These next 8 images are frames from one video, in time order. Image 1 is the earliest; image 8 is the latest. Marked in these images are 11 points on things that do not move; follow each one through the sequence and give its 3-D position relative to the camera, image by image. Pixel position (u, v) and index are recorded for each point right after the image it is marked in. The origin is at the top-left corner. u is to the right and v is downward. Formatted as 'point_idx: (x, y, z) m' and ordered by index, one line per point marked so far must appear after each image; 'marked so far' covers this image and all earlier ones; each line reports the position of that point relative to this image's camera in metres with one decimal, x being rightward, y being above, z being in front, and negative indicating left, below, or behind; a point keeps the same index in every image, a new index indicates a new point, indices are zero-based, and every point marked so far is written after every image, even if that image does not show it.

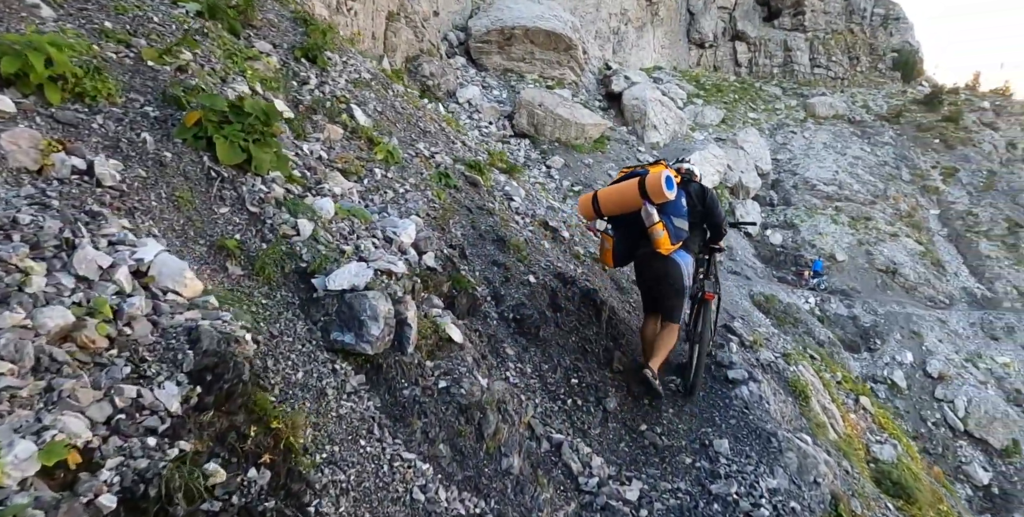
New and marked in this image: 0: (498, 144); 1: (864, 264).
0: (-0.3, +2.2, +12.4) m
1: (+7.5, -0.1, +13.5) m
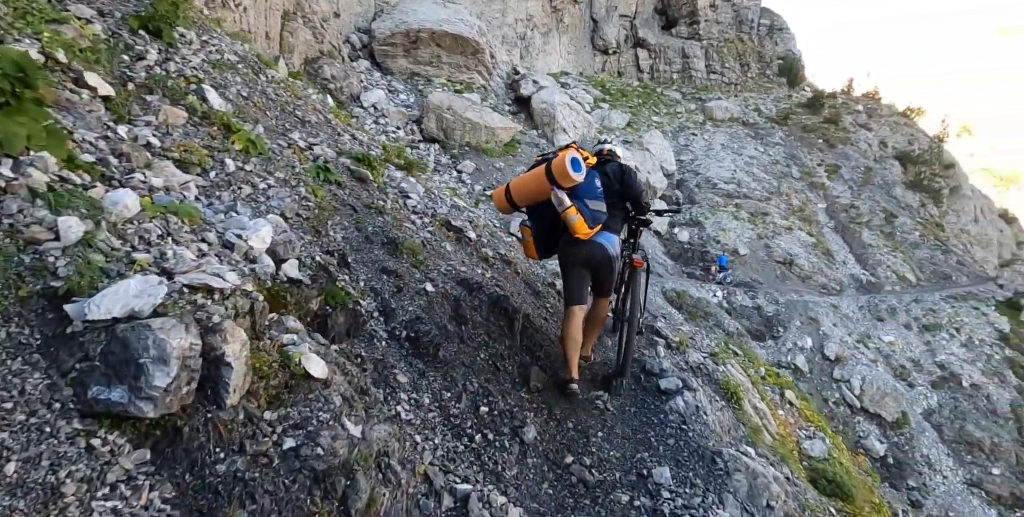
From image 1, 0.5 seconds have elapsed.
0: (-2.0, +2.1, +11.9) m
1: (+5.6, 0.0, +14.1) m
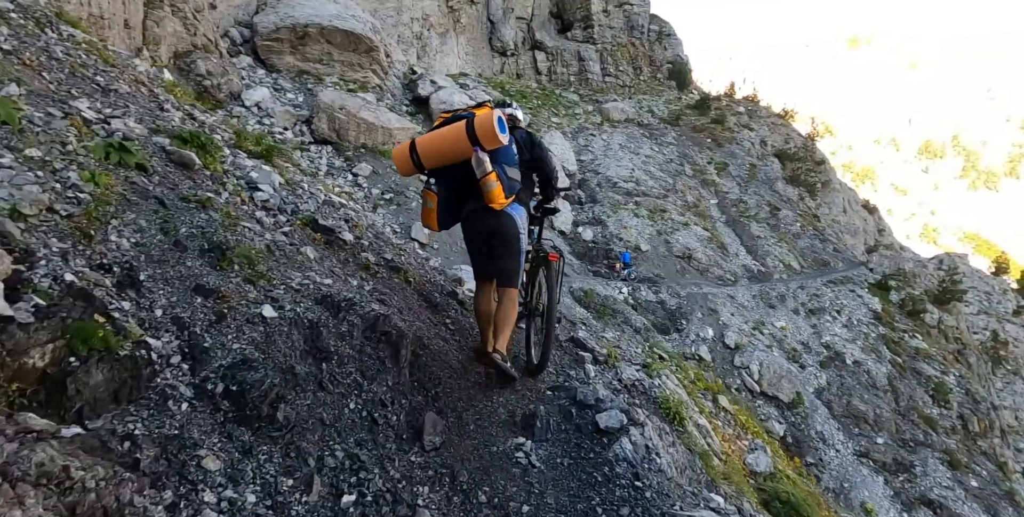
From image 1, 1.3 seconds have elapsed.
0: (-3.8, +1.9, +11.0) m
1: (+3.5, +0.2, +14.3) m
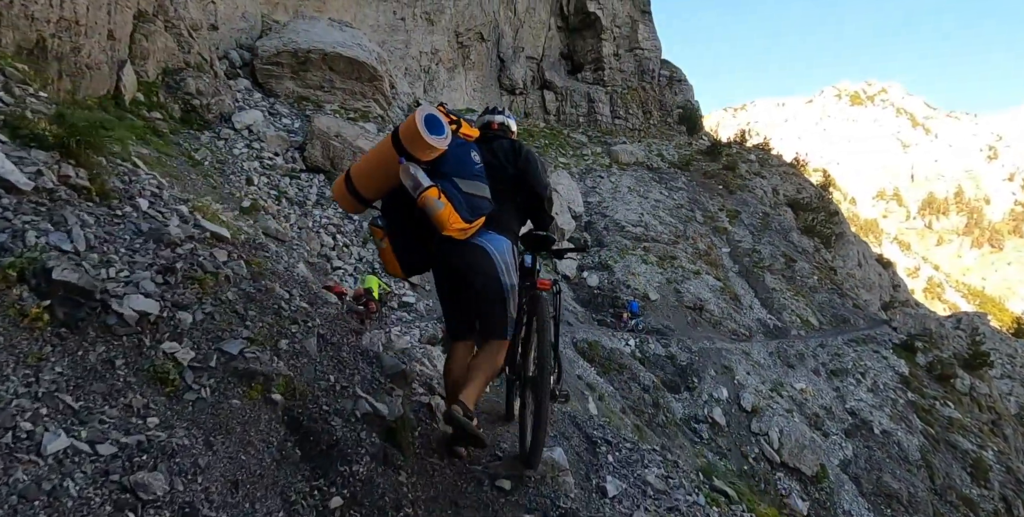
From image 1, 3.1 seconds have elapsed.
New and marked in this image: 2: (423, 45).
0: (-3.8, +1.3, +10.2) m
1: (+3.4, -0.9, +13.3) m
2: (-2.7, +6.4, +18.7) m
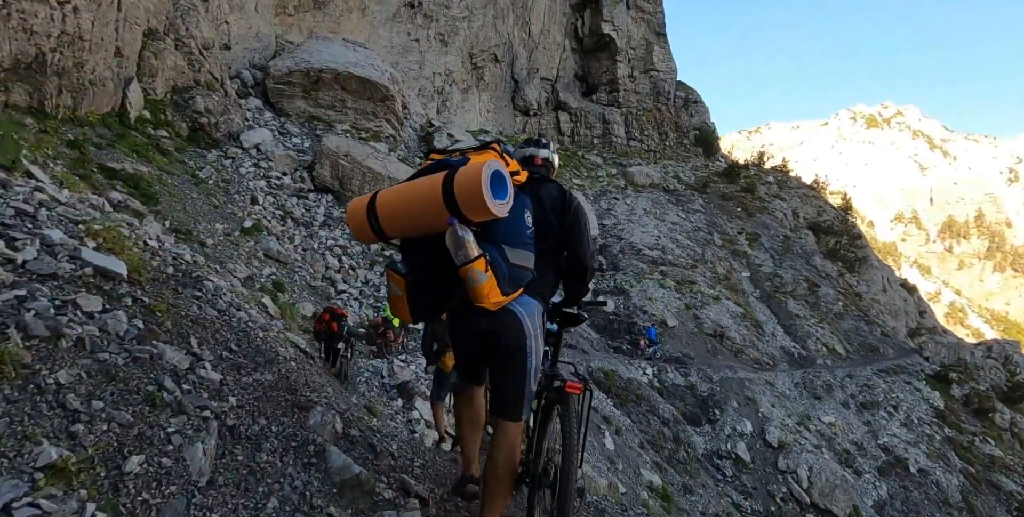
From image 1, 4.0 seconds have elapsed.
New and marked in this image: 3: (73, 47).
0: (-3.5, +1.0, +9.9) m
1: (+3.7, -1.4, +12.8) m
2: (-2.2, +5.7, +18.5) m
3: (-5.6, +2.7, +7.9) m
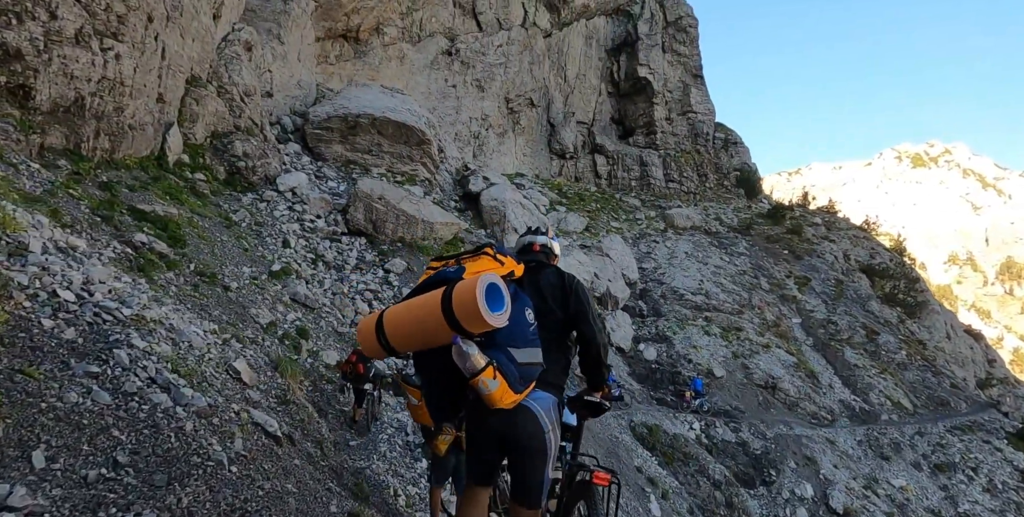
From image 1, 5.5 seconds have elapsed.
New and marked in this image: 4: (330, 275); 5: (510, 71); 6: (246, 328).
0: (-3.0, +0.3, +9.7) m
1: (+4.4, -2.3, +12.0) m
2: (-1.1, +4.4, +18.5) m
3: (-5.1, +2.1, +7.9) m
4: (-2.6, -0.2, +8.9) m
5: (-0.1, +6.0, +19.9) m
6: (-2.5, -0.6, +5.7) m
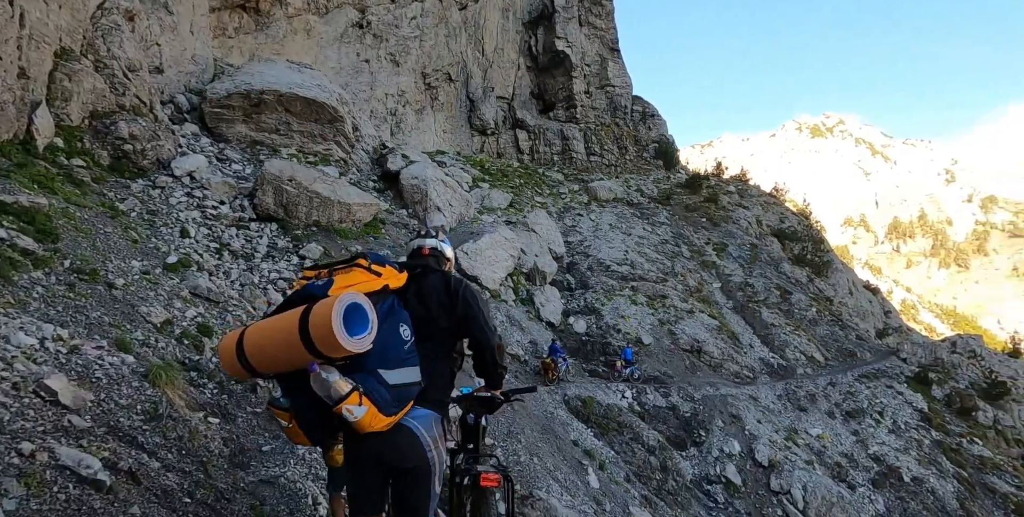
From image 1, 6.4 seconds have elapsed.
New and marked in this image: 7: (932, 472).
0: (-4.1, +0.4, +8.9) m
1: (+3.1, -1.7, +12.1) m
2: (-3.5, +5.0, +17.8) m
3: (-6.1, +2.1, +6.9) m
4: (-3.6, -0.1, +8.2) m
5: (-2.7, +6.6, +19.2) m
6: (-3.1, -0.6, +5.1) m
7: (+7.2, -3.7, +10.8) m
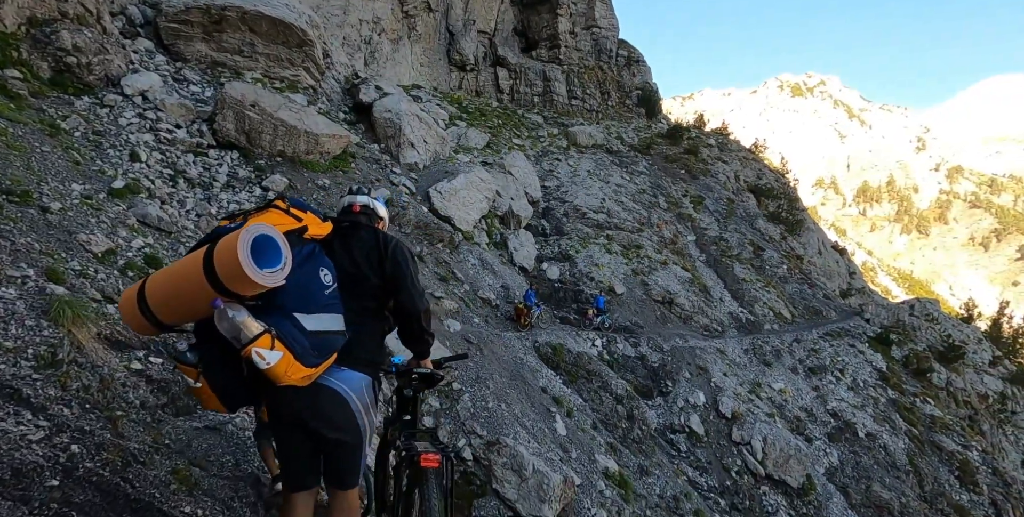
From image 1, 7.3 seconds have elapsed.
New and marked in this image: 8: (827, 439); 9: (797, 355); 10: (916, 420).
0: (-4.4, +1.4, +8.3) m
1: (+2.5, -0.7, +12.0) m
2: (-4.0, +6.7, +16.8) m
3: (-6.2, +3.0, +6.1) m
4: (-3.9, +0.8, +7.7) m
5: (-3.1, +8.4, +18.1) m
6: (-3.3, 0.0, +4.7) m
7: (+6.6, -3.0, +11.0) m
8: (+5.2, -3.0, +10.2) m
9: (+5.7, -1.9, +12.4) m
10: (+7.7, -3.1, +11.8) m
